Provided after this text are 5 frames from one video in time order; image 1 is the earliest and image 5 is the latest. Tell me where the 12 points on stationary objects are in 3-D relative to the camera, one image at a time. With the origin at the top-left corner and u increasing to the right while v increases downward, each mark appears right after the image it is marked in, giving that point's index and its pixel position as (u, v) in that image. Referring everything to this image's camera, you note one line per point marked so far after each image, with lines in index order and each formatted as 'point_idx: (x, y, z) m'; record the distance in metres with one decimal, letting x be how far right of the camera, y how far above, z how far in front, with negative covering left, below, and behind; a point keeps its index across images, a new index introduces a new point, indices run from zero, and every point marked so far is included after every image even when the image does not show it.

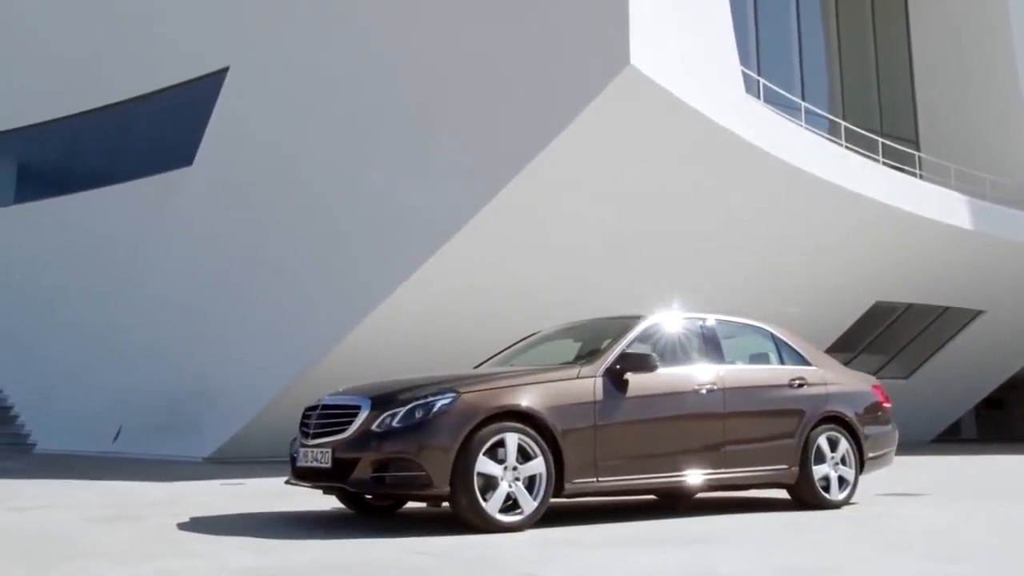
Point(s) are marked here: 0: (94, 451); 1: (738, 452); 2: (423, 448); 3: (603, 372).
0: (-5.1, -2.0, +14.1) m
1: (+1.4, -1.0, +6.9) m
2: (-0.5, -0.8, +5.8) m
3: (+0.5, -0.5, +6.5) m
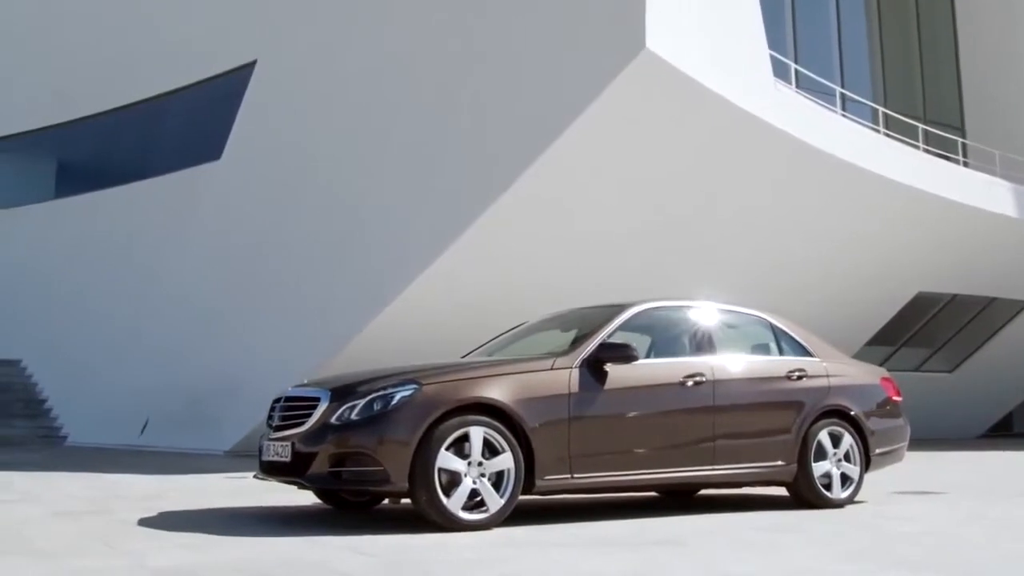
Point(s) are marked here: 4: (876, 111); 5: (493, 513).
0: (-4.8, -1.9, +14.1) m
1: (+1.3, -0.9, +6.6) m
2: (-0.6, -0.8, +5.5) m
3: (+0.4, -0.4, +6.2) m
4: (+5.7, +2.7, +17.5) m
5: (-0.1, -1.1, +5.7) m
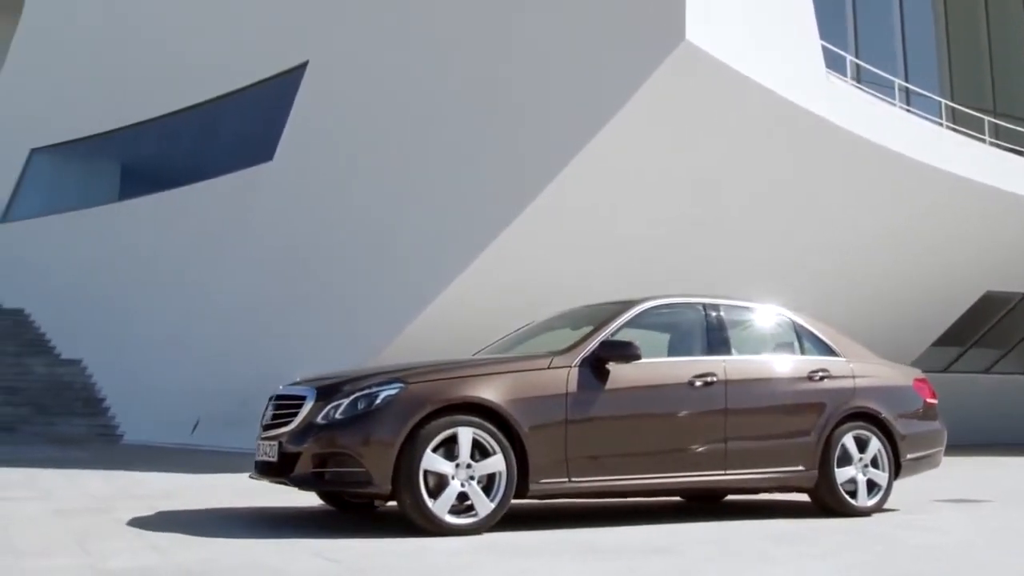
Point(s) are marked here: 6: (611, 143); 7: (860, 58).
0: (-4.3, -1.9, +14.1) m
1: (+1.3, -0.9, +6.3) m
2: (-0.7, -0.7, +5.3) m
3: (+0.4, -0.4, +5.9) m
4: (+6.4, +2.7, +16.9) m
5: (-0.1, -1.1, +5.4) m
6: (+0.9, +1.3, +10.1) m
7: (+5.0, +3.3, +16.1) m
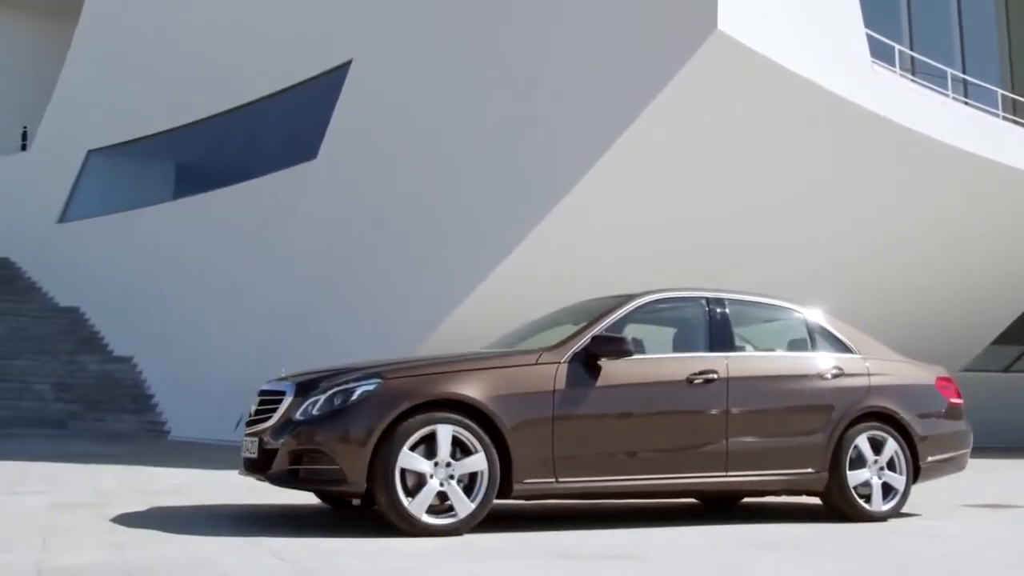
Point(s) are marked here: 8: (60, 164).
0: (-3.8, -1.9, +14.2) m
1: (+1.2, -0.9, +6.0) m
2: (-0.8, -0.7, +5.2) m
3: (+0.3, -0.3, +5.7) m
4: (+7.0, +2.8, +16.3) m
5: (-0.2, -1.1, +5.3) m
6: (+1.1, +1.3, +9.9) m
7: (+5.5, +3.3, +15.6) m
8: (-7.6, +2.1, +19.2) m
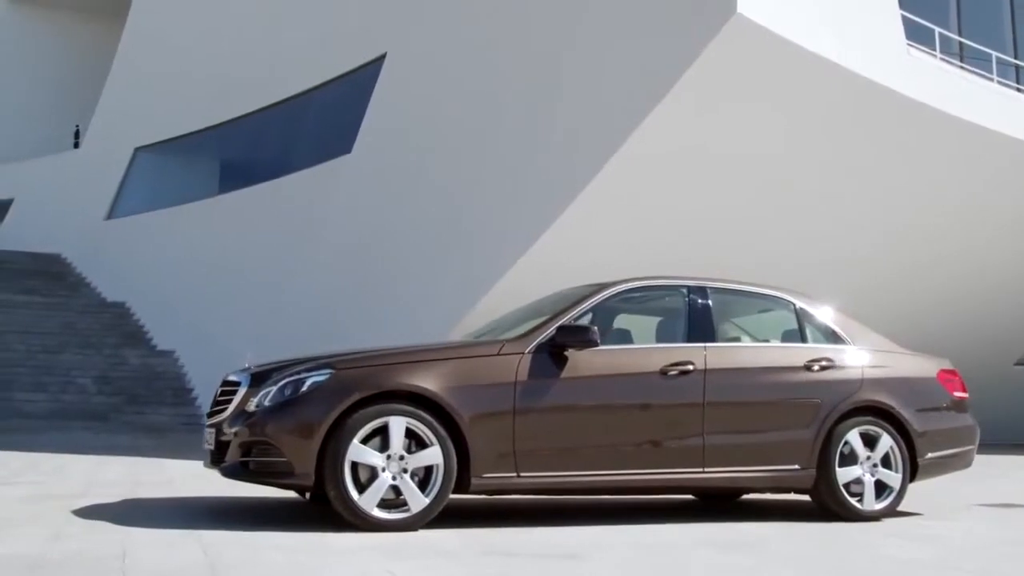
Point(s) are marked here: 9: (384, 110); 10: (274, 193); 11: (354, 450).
0: (-3.5, -1.8, +14.2) m
1: (+1.1, -0.8, +5.8) m
2: (-1.0, -0.6, +5.0) m
3: (+0.1, -0.3, +5.5) m
4: (+7.4, +2.9, +15.7) m
5: (-0.4, -1.0, +5.1) m
6: (+1.1, +1.4, +9.6) m
7: (+5.9, +3.4, +15.1) m
8: (-7.0, +2.2, +19.4) m
9: (-1.5, +2.1, +12.6) m
10: (-3.0, +1.2, +14.3) m
11: (-0.7, -0.7, +5.0) m
